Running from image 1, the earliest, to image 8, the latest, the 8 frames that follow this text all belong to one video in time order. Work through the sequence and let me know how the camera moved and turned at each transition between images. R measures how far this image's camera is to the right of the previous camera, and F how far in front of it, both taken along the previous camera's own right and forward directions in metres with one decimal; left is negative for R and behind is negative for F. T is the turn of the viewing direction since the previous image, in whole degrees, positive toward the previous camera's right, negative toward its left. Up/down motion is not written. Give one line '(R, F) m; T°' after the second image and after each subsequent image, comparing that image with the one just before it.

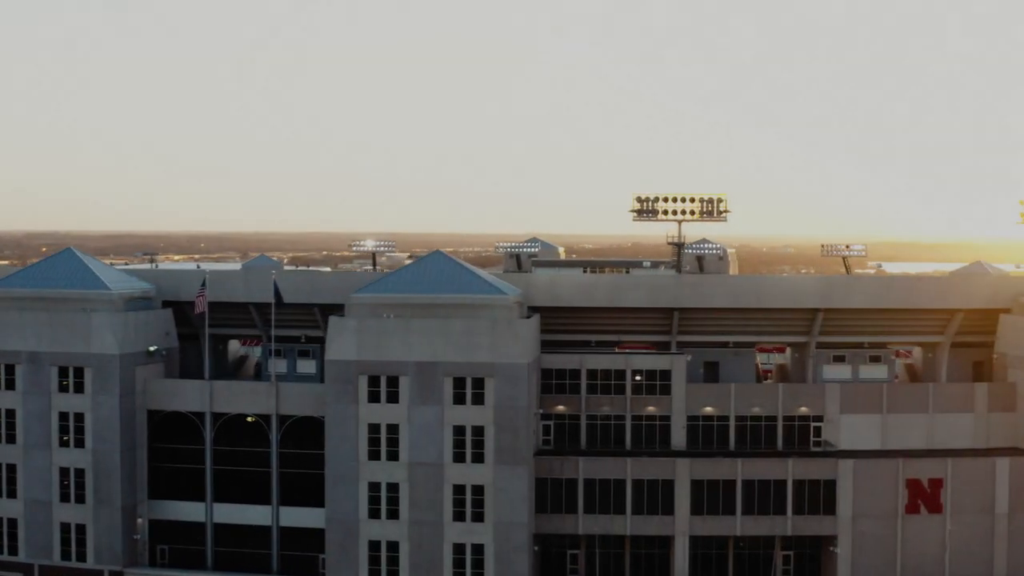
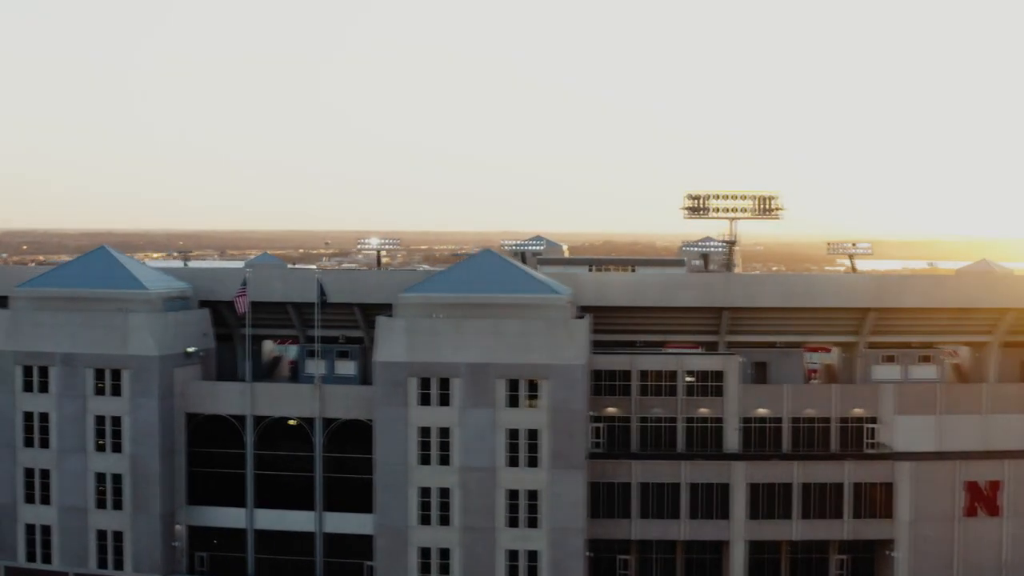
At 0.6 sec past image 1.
(-3.5, +1.6) m; +1°
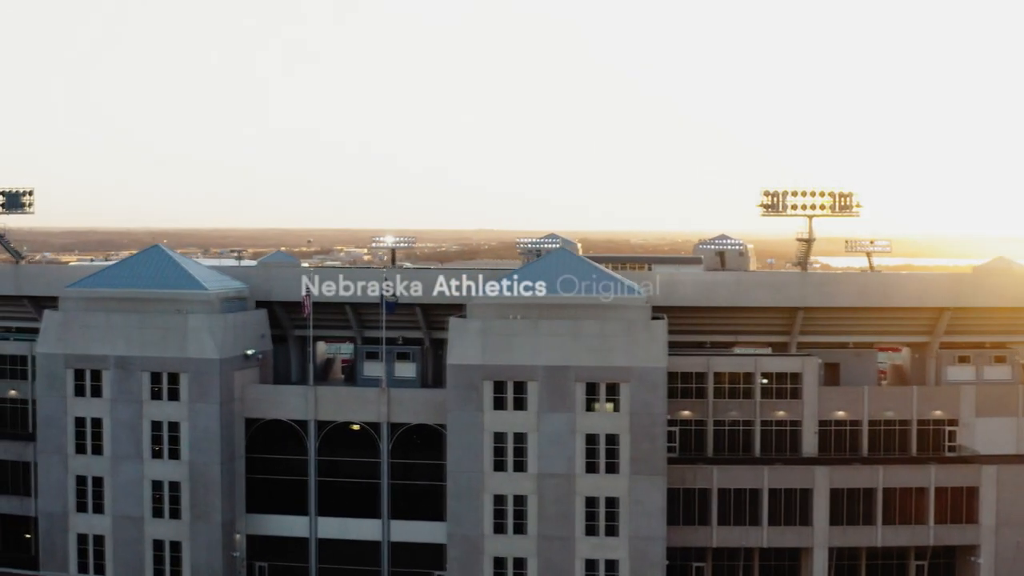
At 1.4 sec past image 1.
(-4.3, +2.0) m; 0°
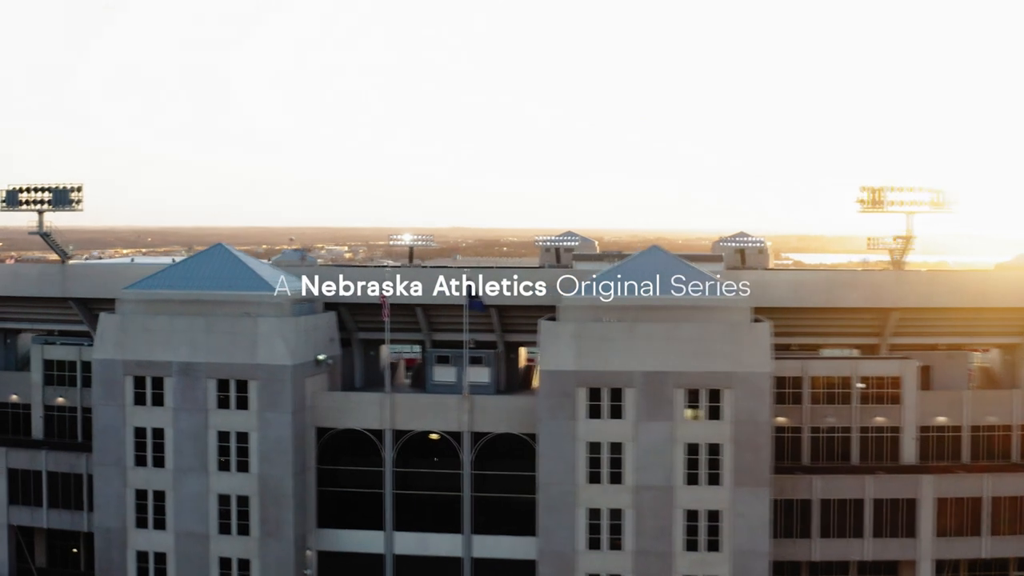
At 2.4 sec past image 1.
(-4.9, +2.9) m; 0°
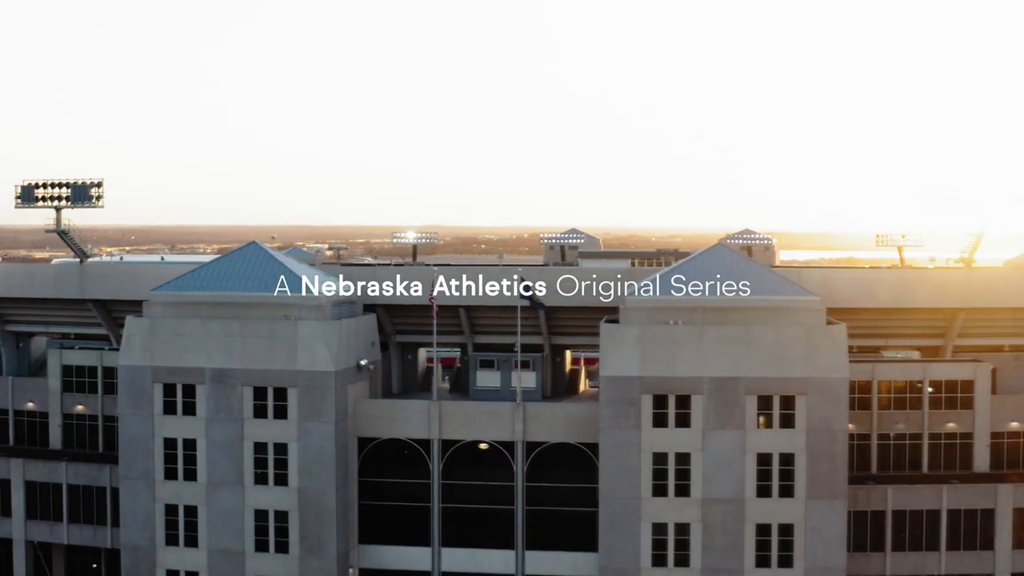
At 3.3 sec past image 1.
(-3.2, +2.9) m; +1°
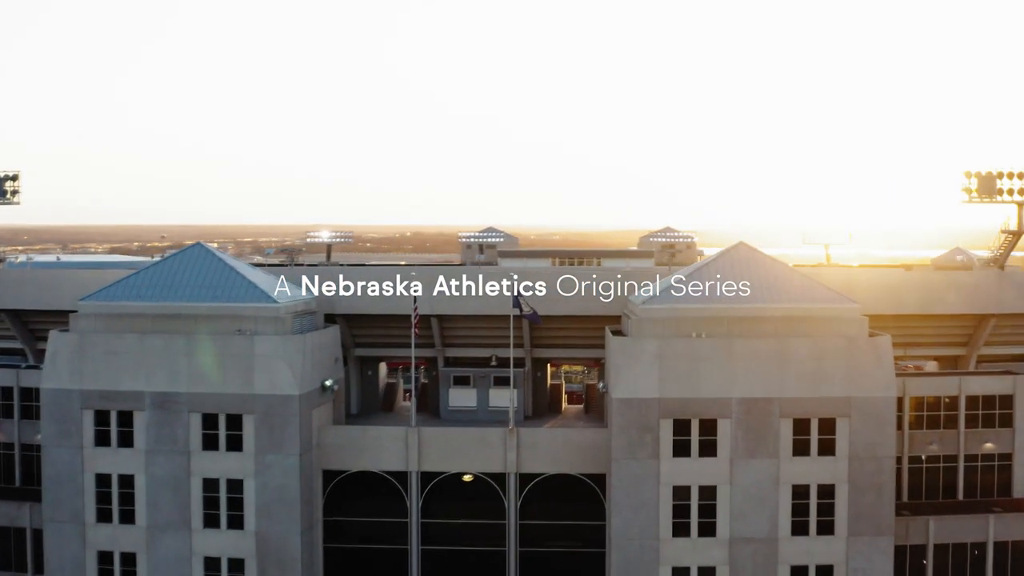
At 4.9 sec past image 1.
(-2.1, +6.4) m; +3°
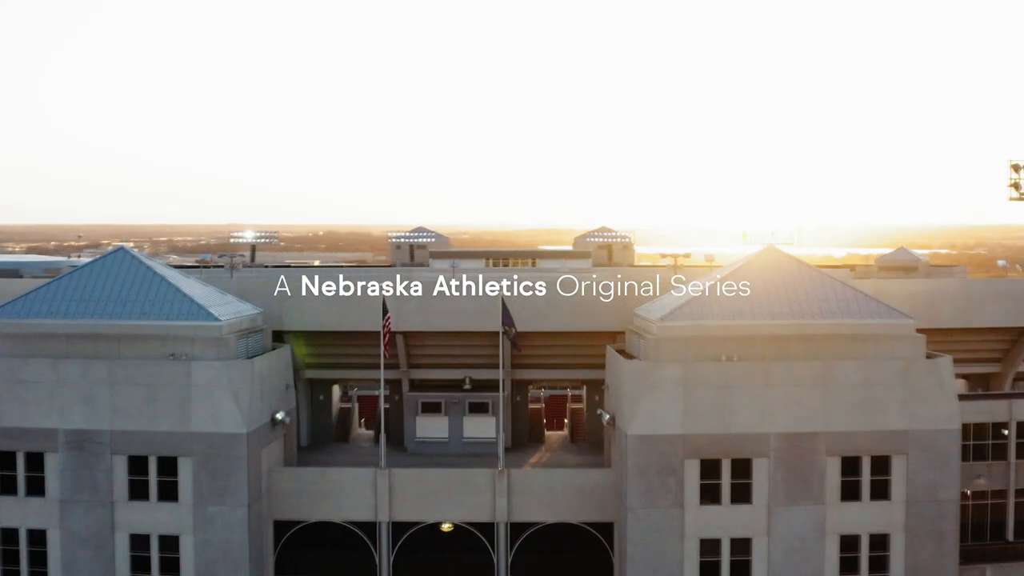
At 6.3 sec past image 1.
(-1.2, +6.5) m; +2°
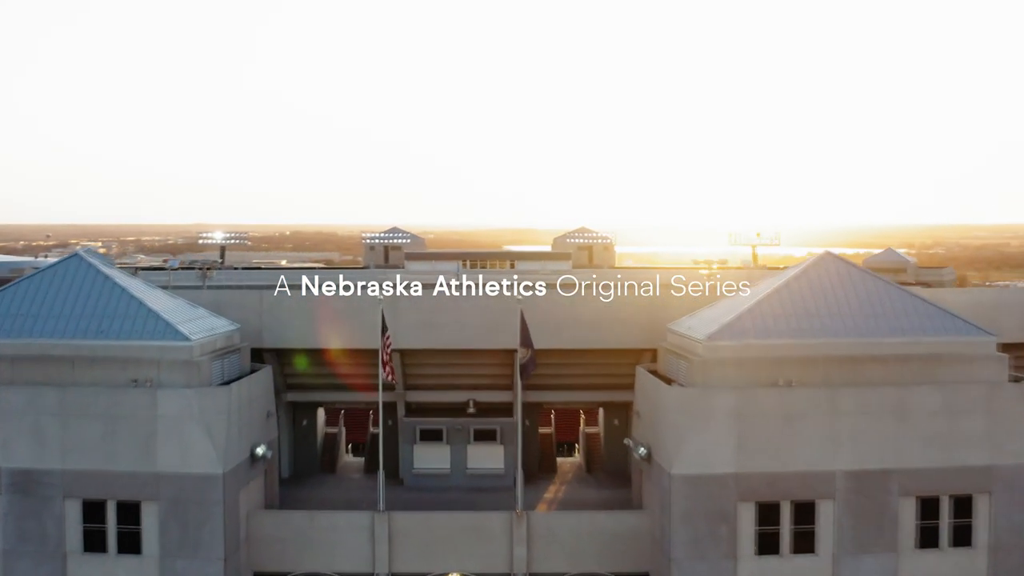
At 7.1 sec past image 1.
(-1.2, +4.7) m; +1°
